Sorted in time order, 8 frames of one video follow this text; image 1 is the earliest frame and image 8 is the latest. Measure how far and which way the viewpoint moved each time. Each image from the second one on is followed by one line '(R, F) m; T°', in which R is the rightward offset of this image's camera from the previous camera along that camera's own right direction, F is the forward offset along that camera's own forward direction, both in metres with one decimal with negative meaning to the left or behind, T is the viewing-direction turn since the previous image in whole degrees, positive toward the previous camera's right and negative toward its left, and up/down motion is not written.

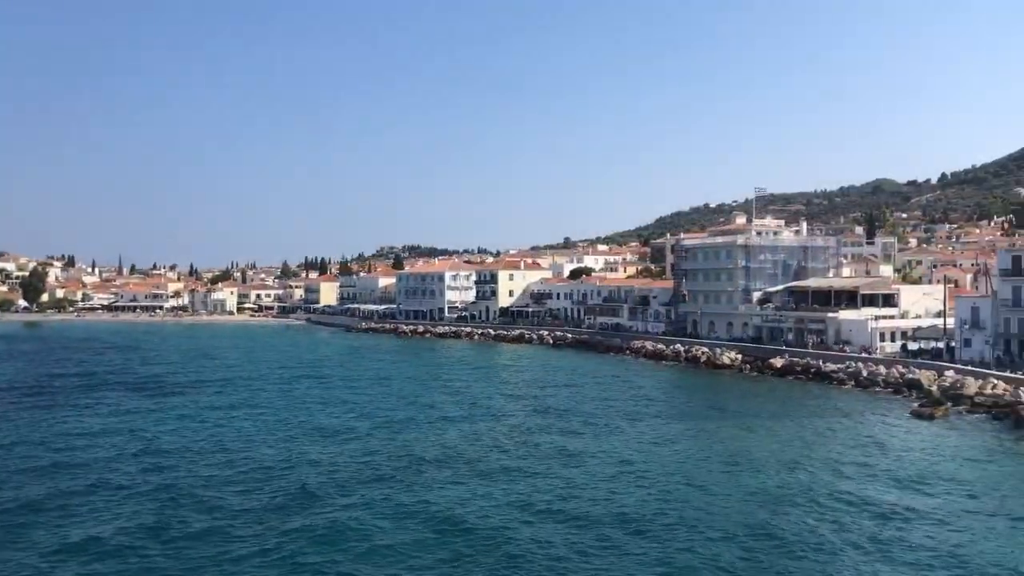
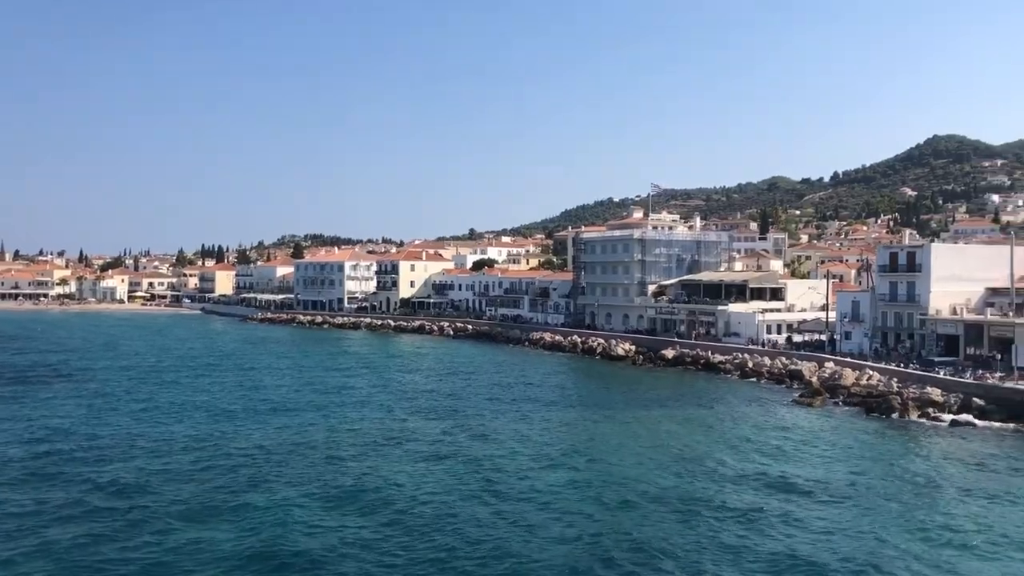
(+1.6, -0.2) m; +5°
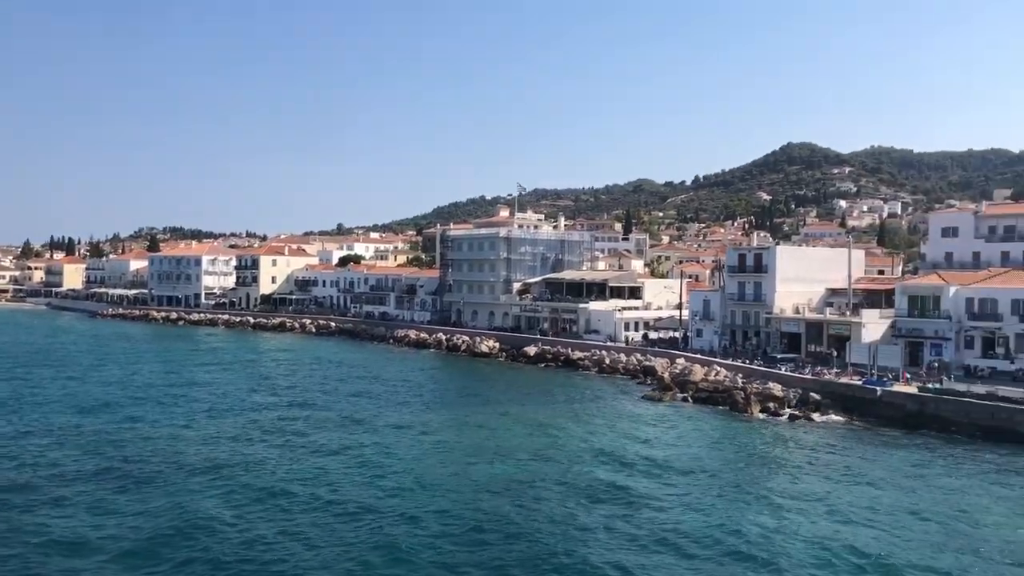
(+2.0, -0.1) m; +8°
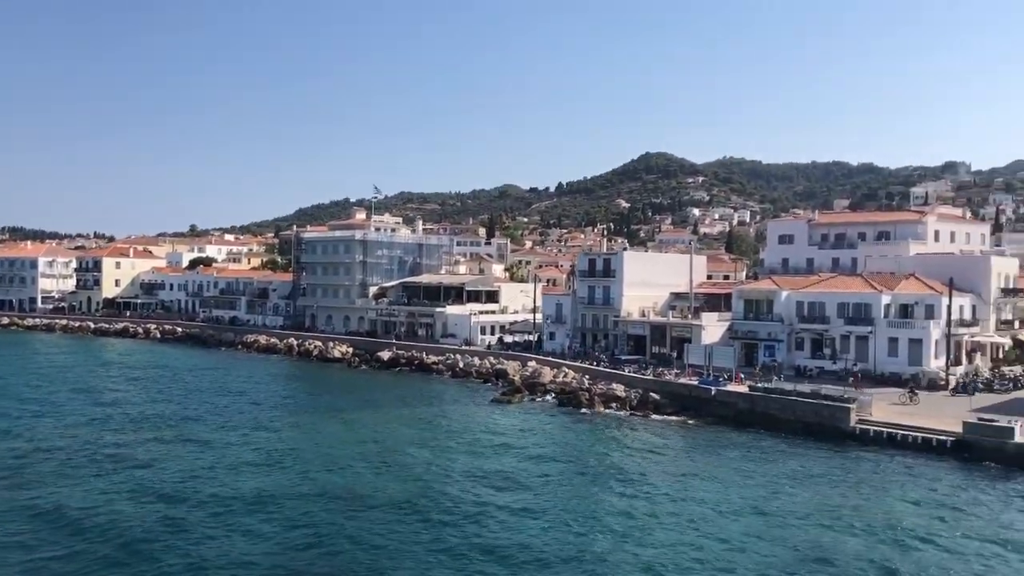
(+2.9, -0.2) m; +8°
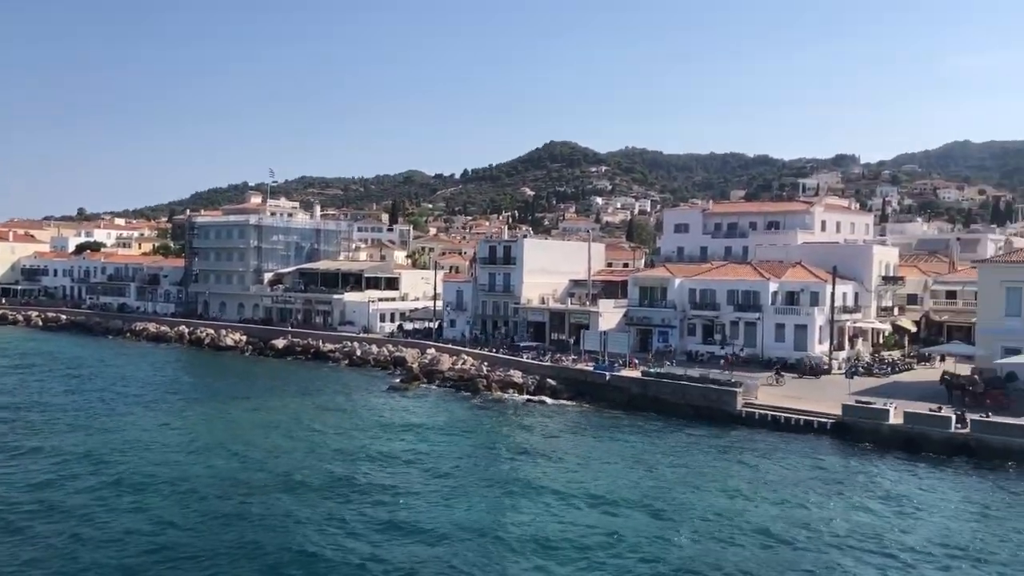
(+1.5, +0.4) m; +6°
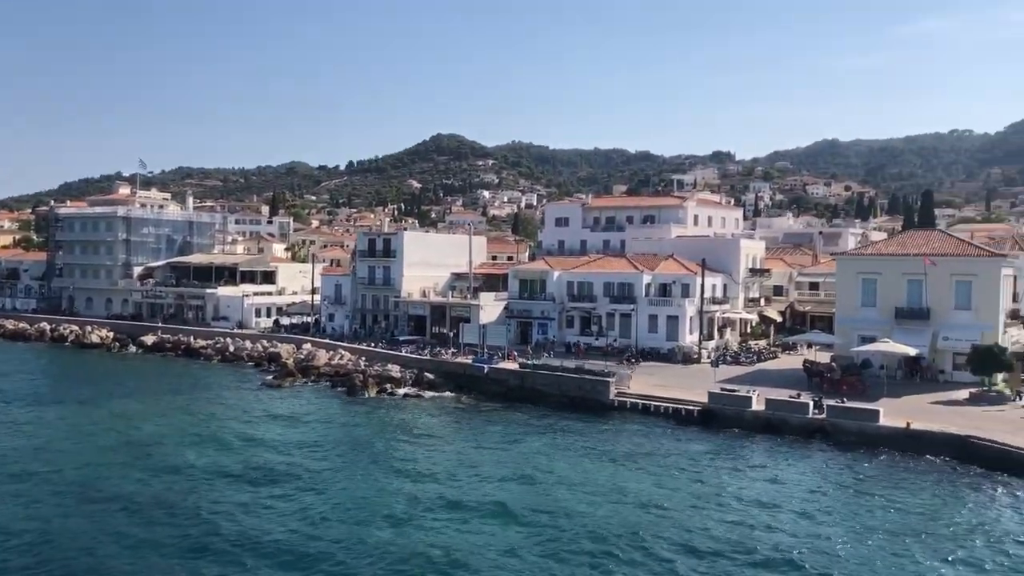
(+1.7, -0.2) m; +7°
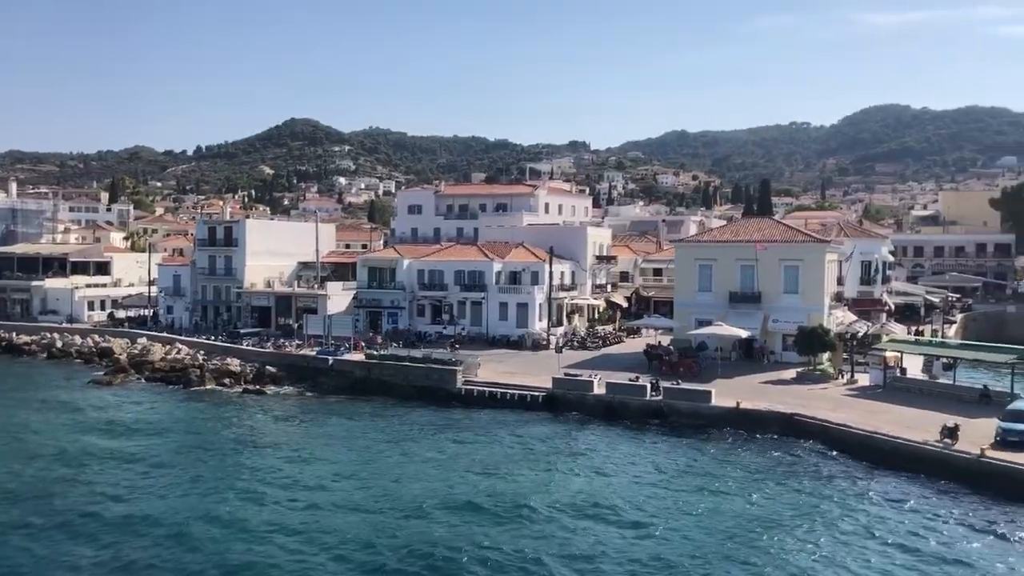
(+2.4, +0.3) m; +8°
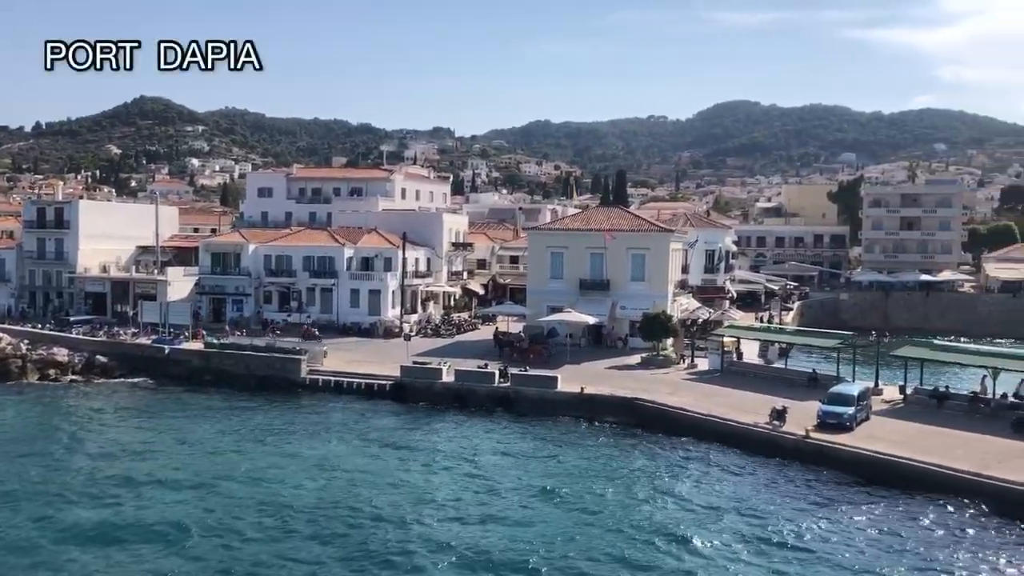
(+2.3, +0.8) m; +8°
